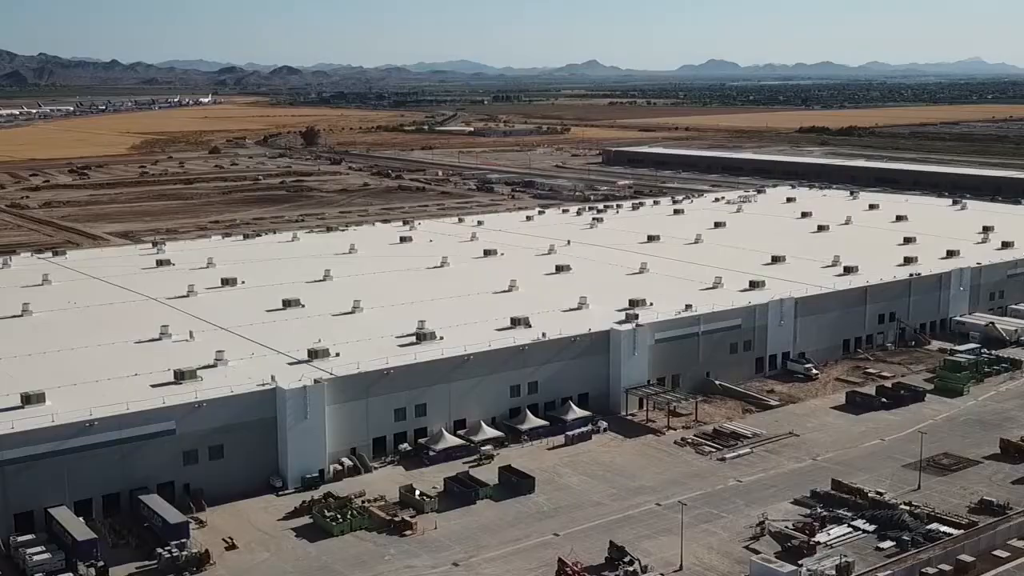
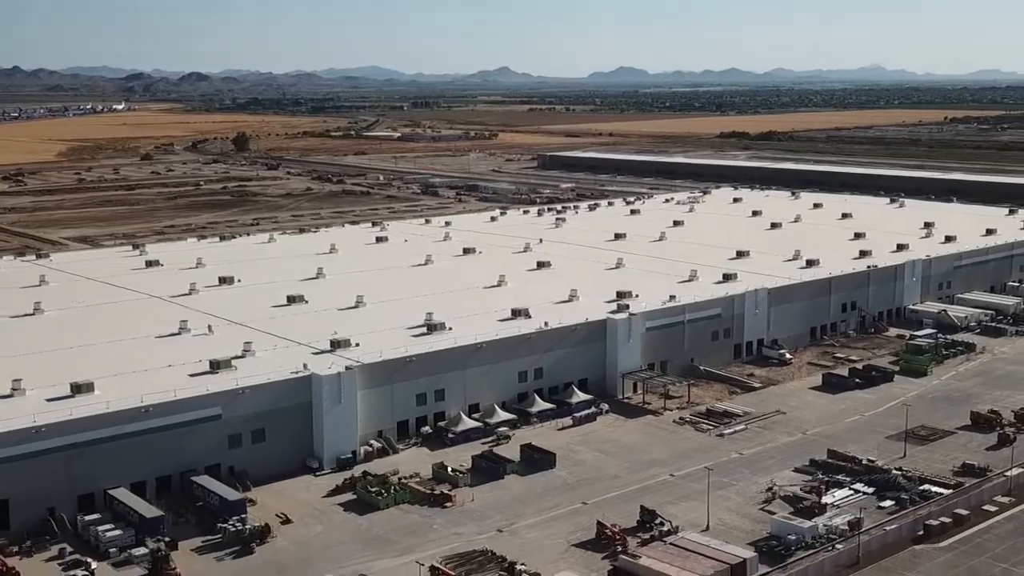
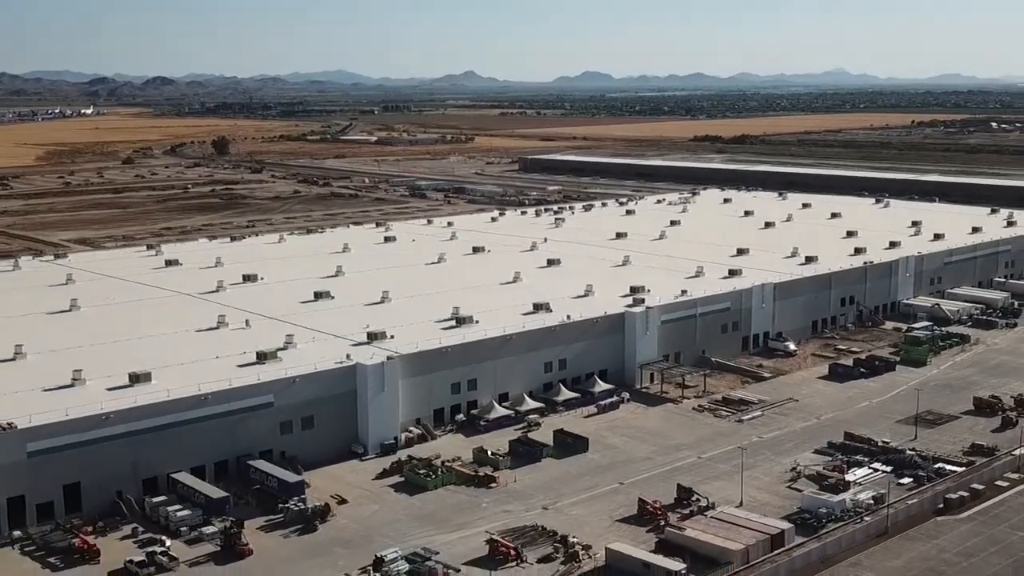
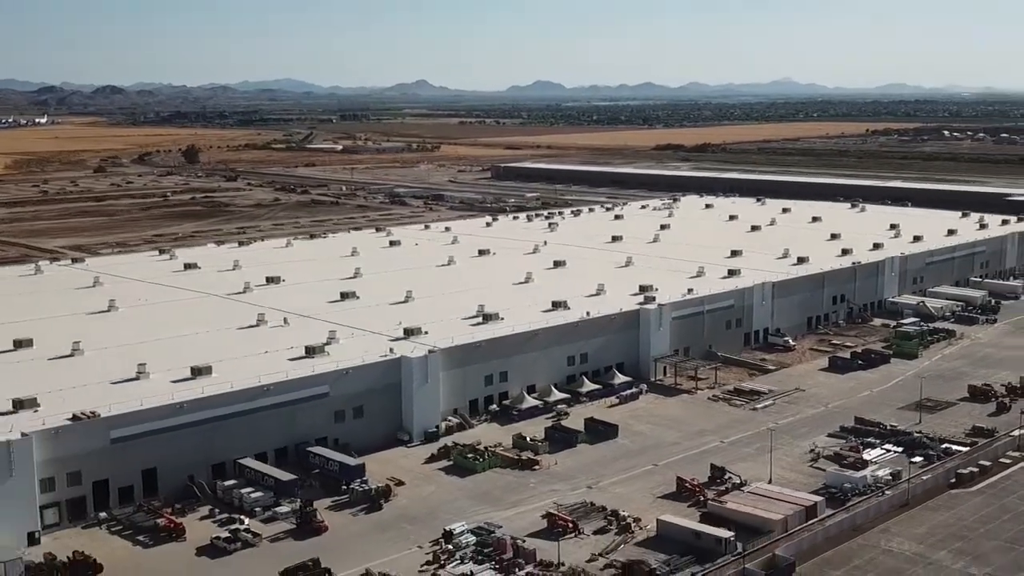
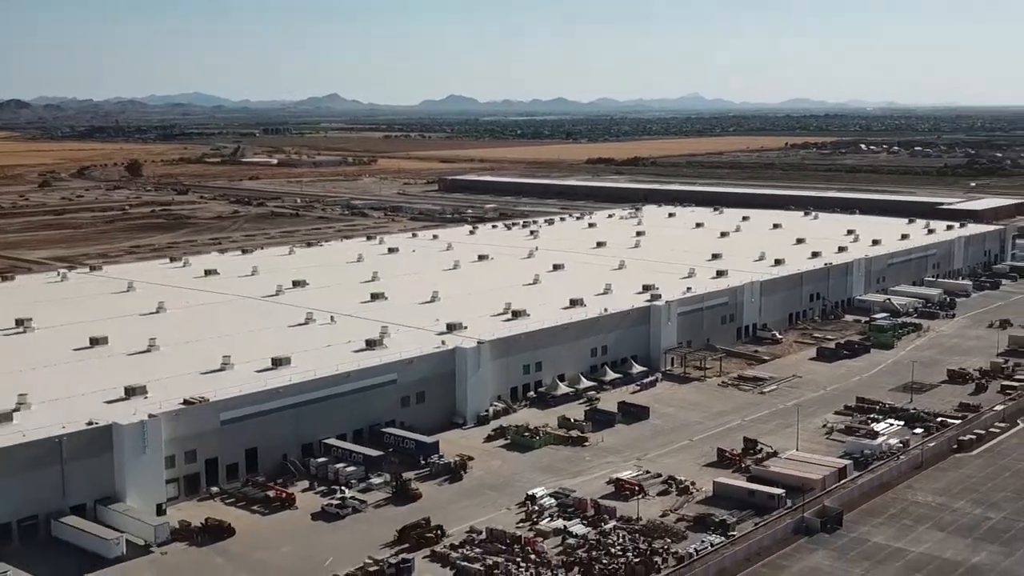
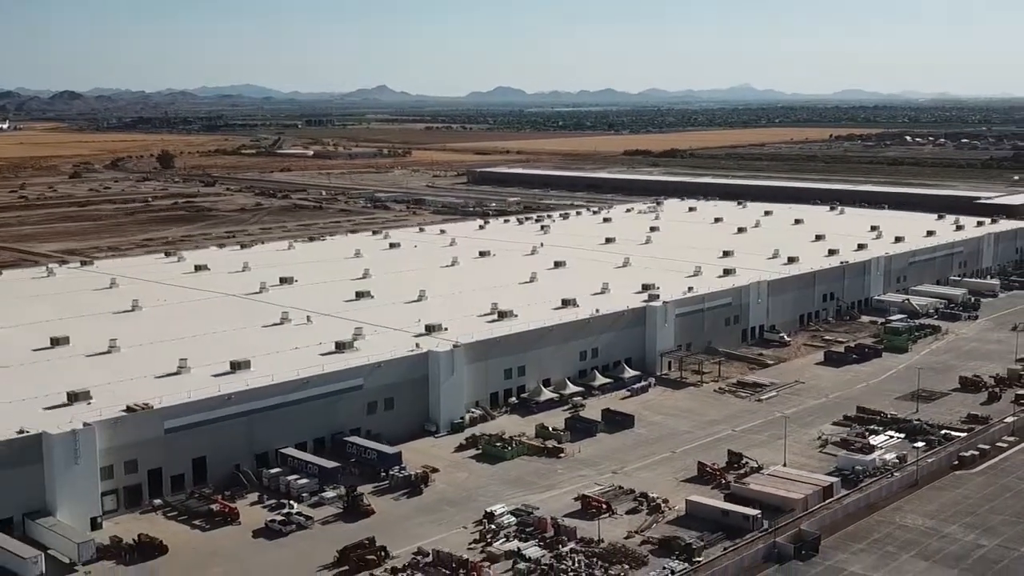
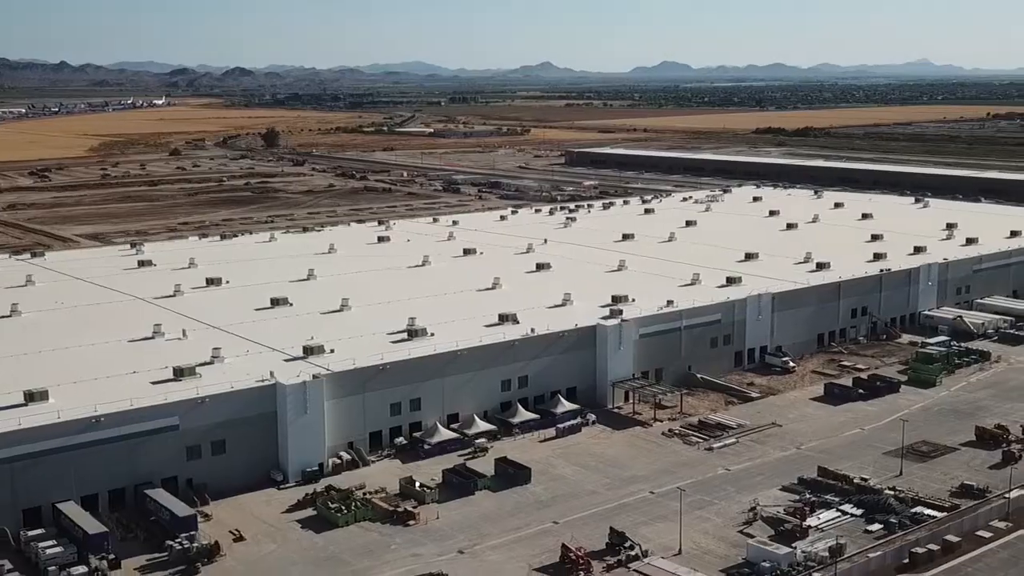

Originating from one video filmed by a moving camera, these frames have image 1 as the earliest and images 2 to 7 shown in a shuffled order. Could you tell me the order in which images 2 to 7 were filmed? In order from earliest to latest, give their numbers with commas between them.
7, 2, 3, 4, 6, 5
